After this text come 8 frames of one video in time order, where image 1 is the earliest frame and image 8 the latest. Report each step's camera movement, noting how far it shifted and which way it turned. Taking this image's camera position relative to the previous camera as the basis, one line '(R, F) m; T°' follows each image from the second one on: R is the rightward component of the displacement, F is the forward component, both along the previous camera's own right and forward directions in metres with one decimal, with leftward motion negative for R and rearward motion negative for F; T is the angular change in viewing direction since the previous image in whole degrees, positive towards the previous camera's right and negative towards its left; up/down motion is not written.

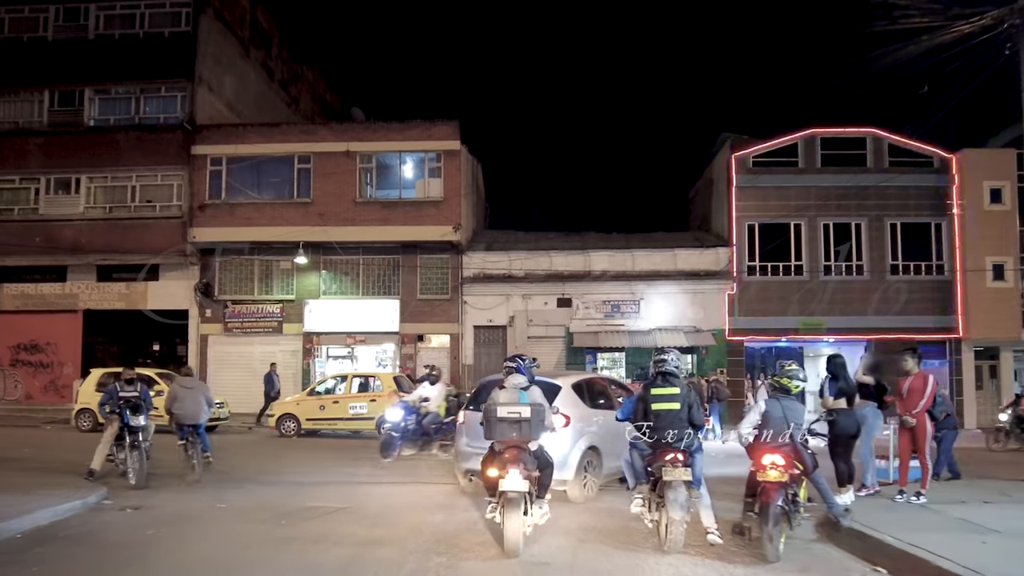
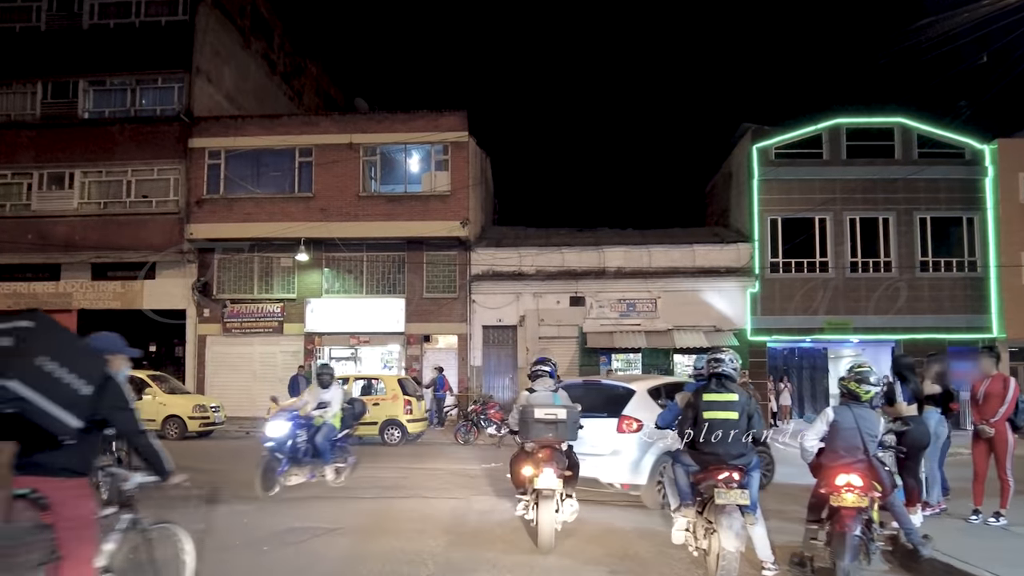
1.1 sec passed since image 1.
(-0.1, +1.0) m; -1°
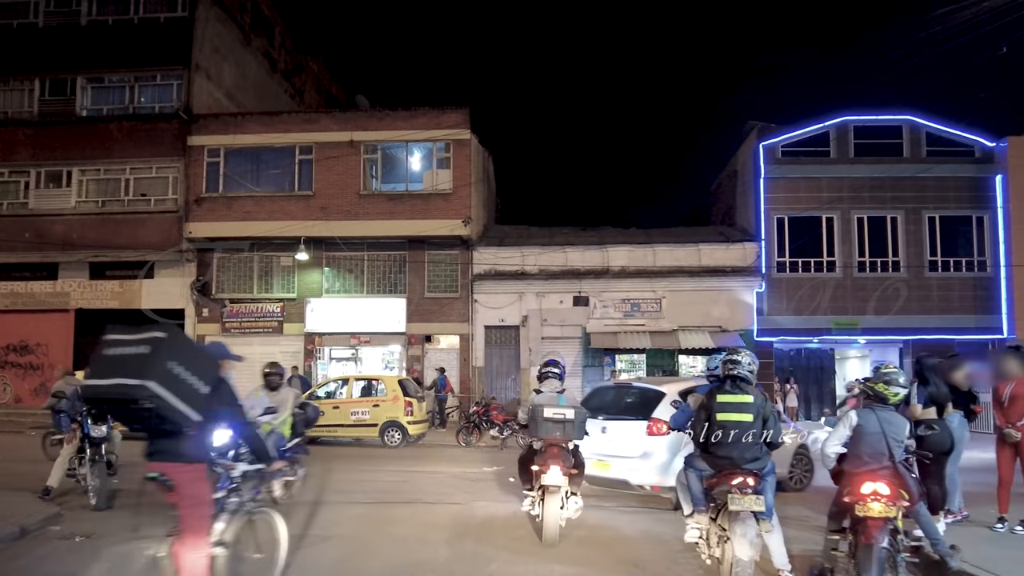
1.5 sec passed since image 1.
(0.0, +0.3) m; 0°
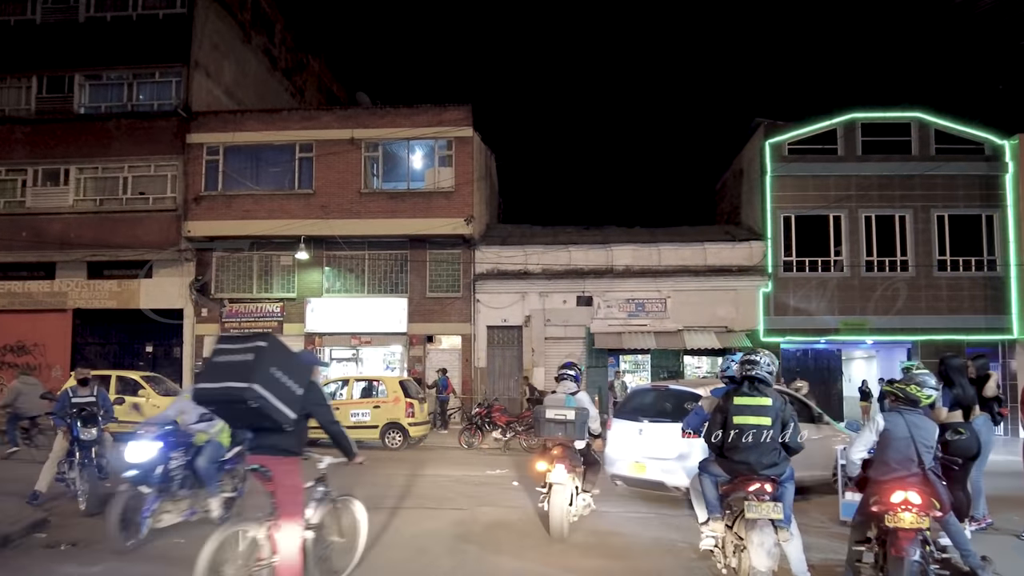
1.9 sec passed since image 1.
(0.0, +0.3) m; 0°
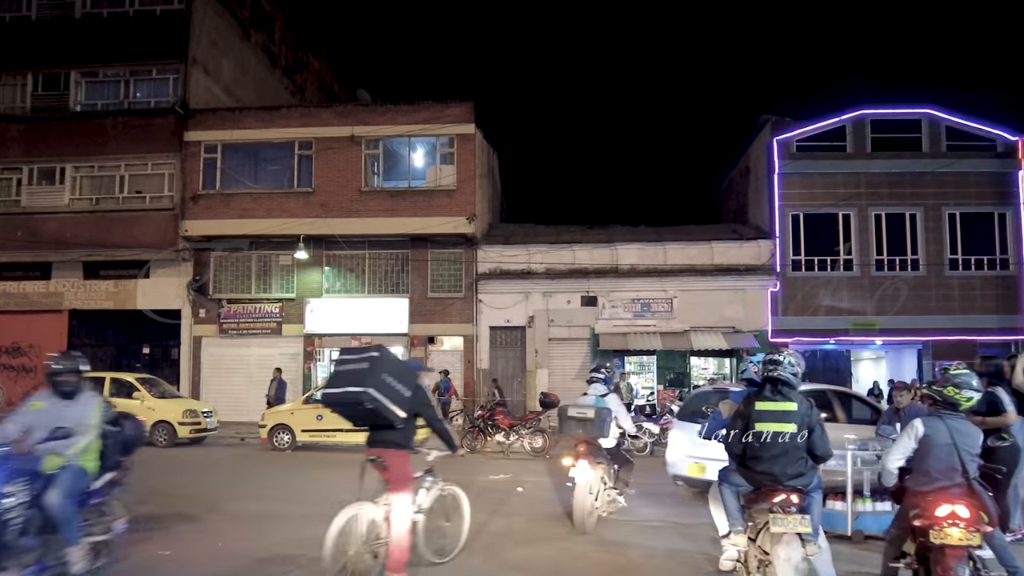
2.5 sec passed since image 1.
(0.0, +0.4) m; 0°
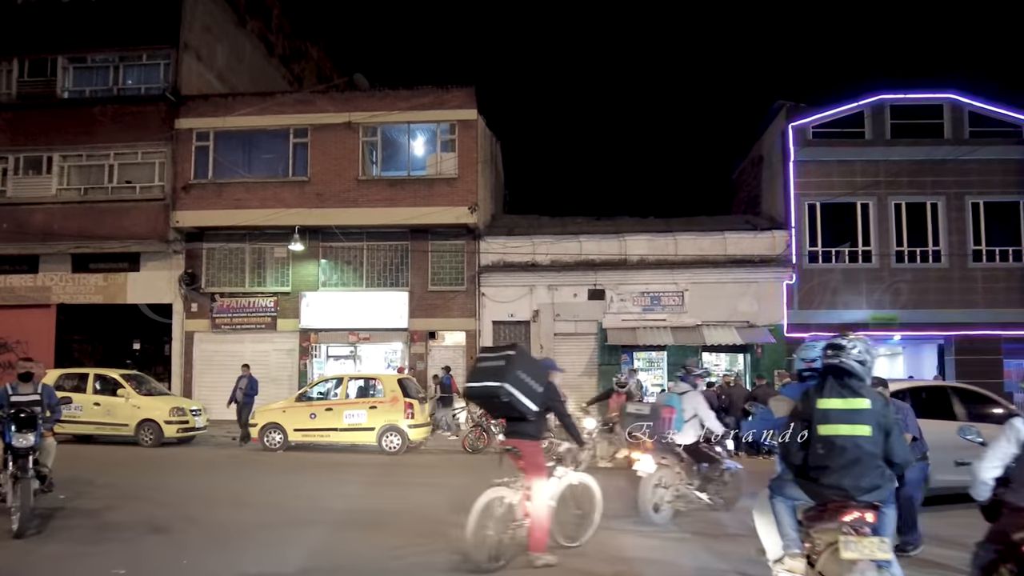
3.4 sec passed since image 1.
(0.0, +0.8) m; 0°
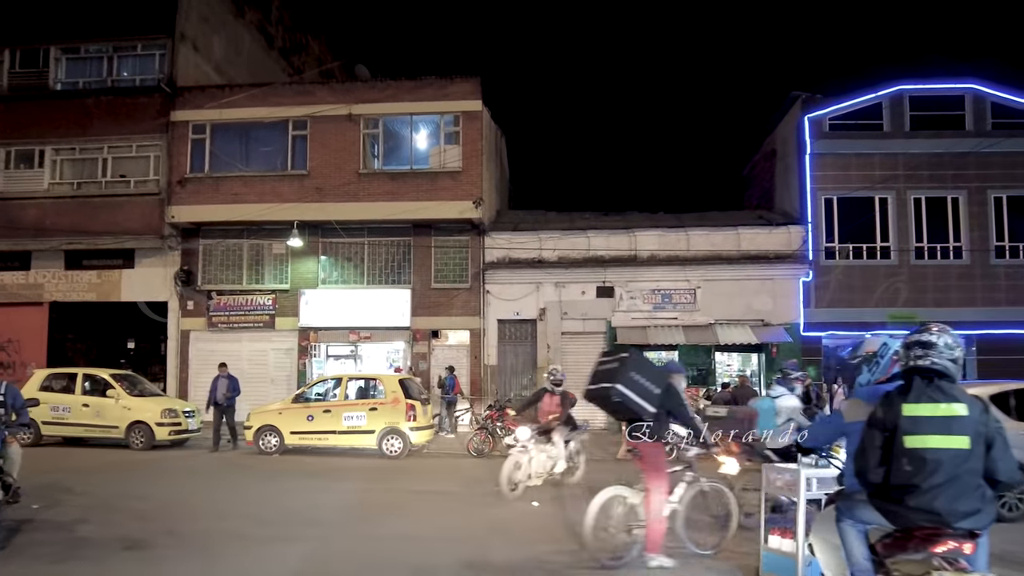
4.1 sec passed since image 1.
(-0.1, +0.7) m; 0°
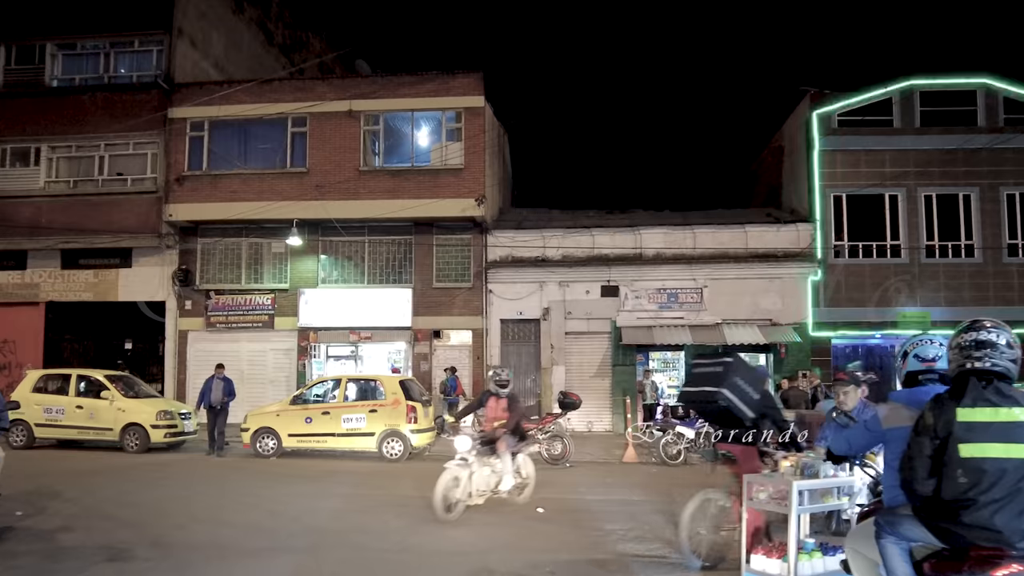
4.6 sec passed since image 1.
(0.0, +0.3) m; 0°
